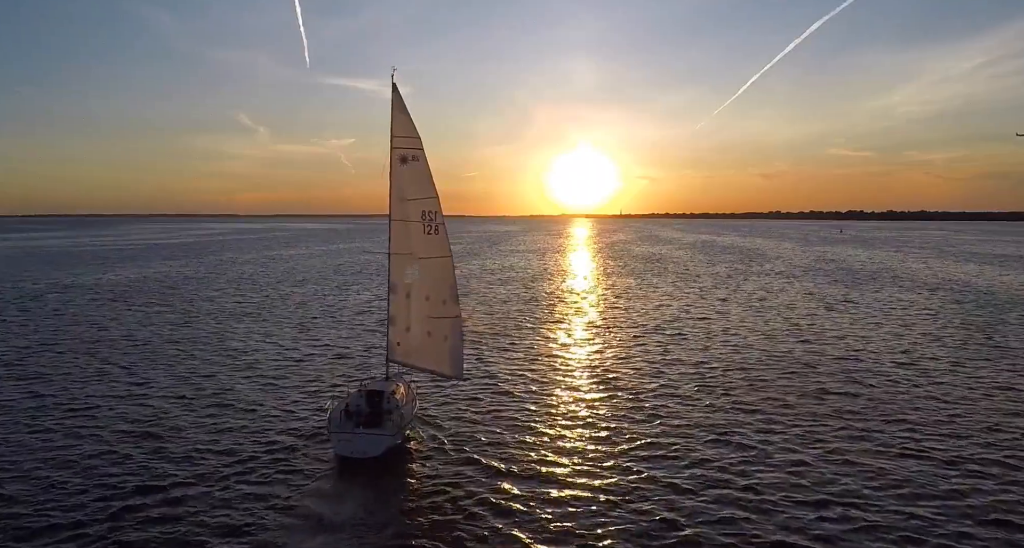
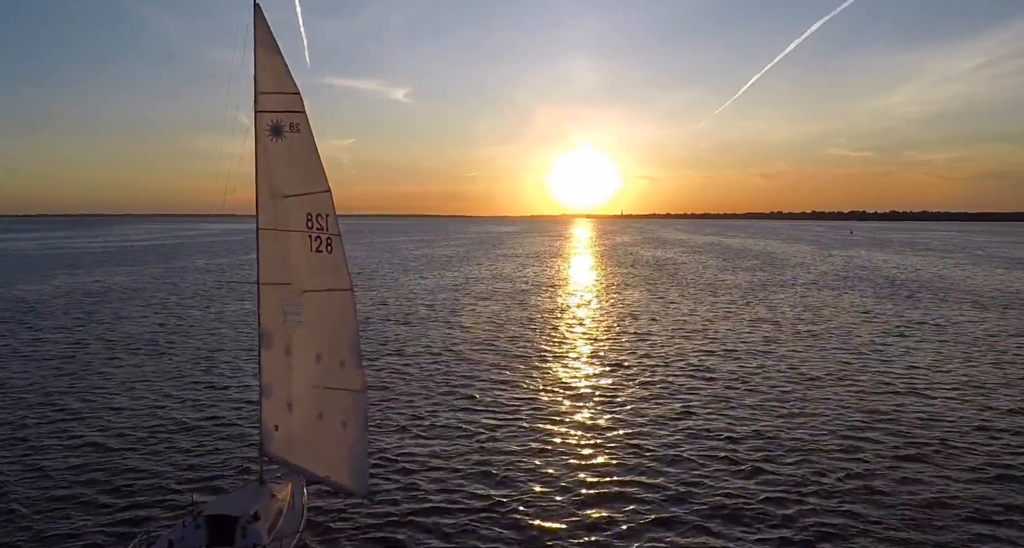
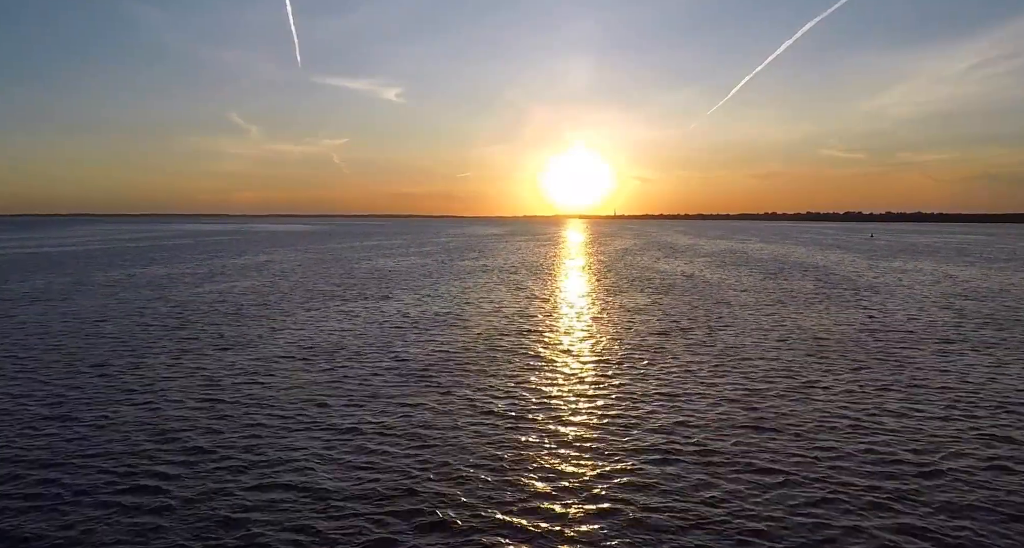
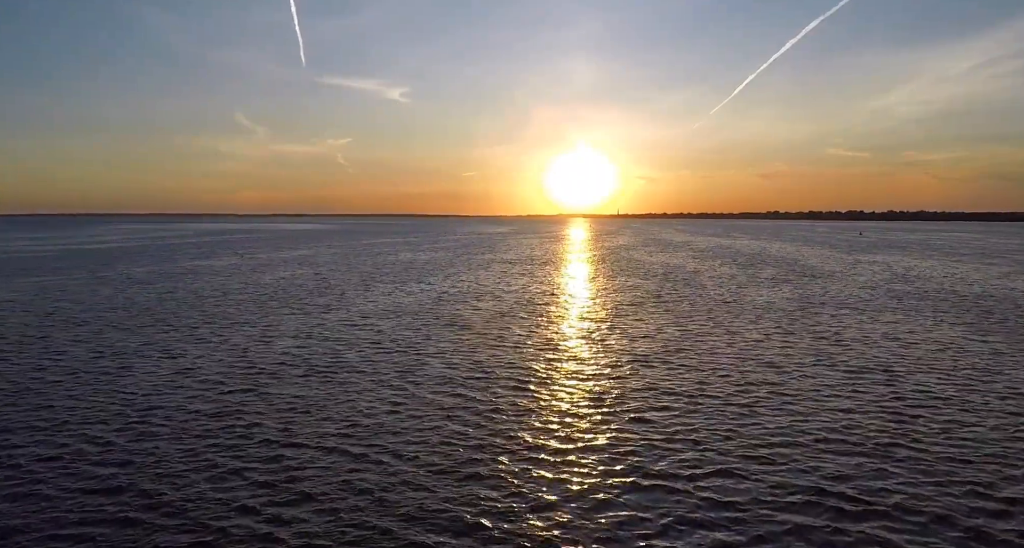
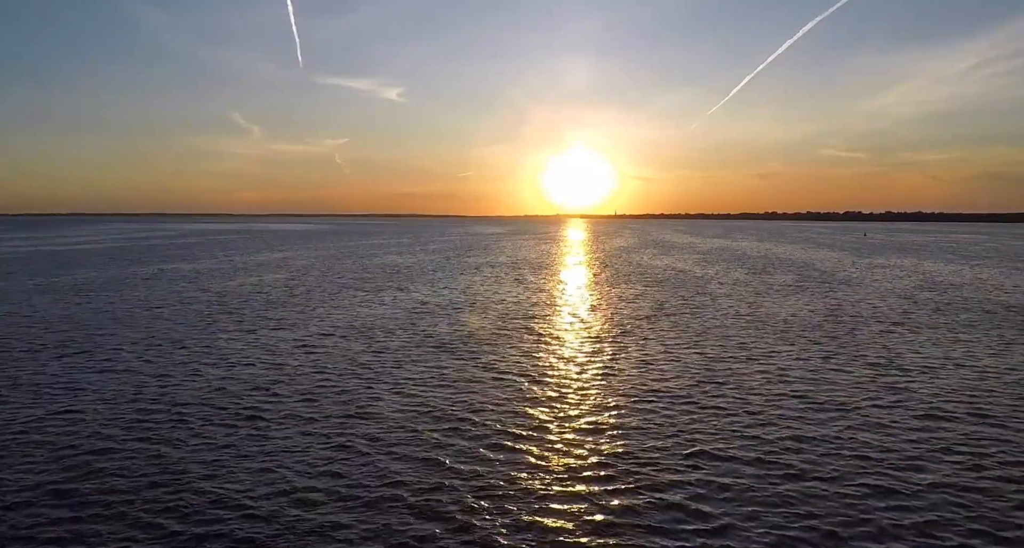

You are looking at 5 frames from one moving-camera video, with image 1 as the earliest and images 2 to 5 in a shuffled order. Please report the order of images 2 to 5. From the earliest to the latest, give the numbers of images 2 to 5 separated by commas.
2, 4, 5, 3
